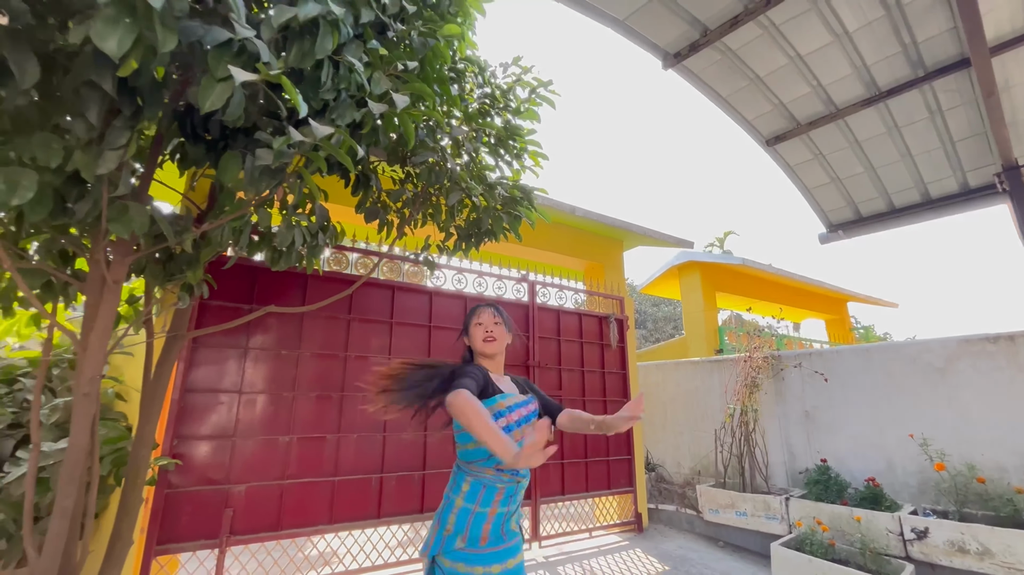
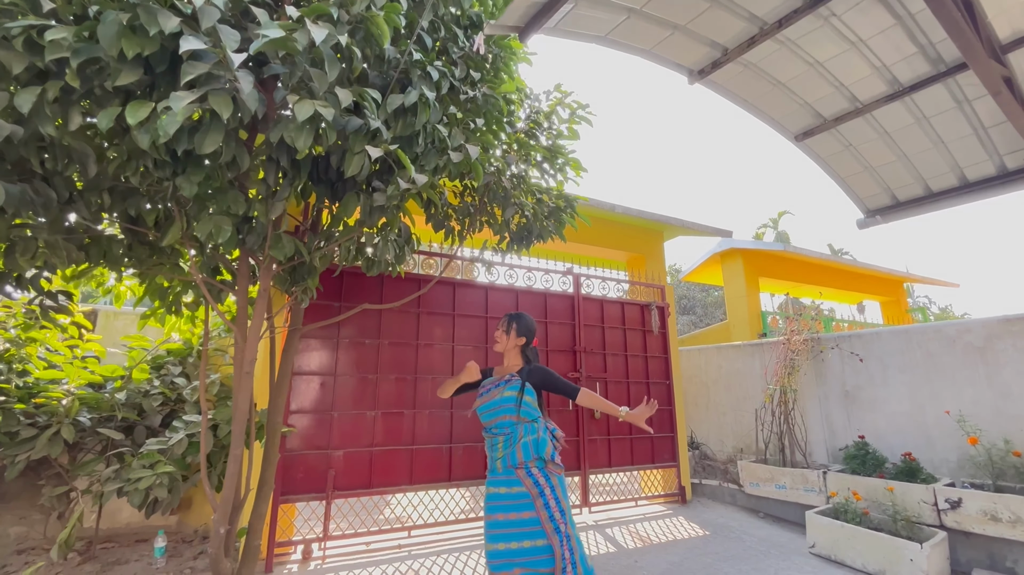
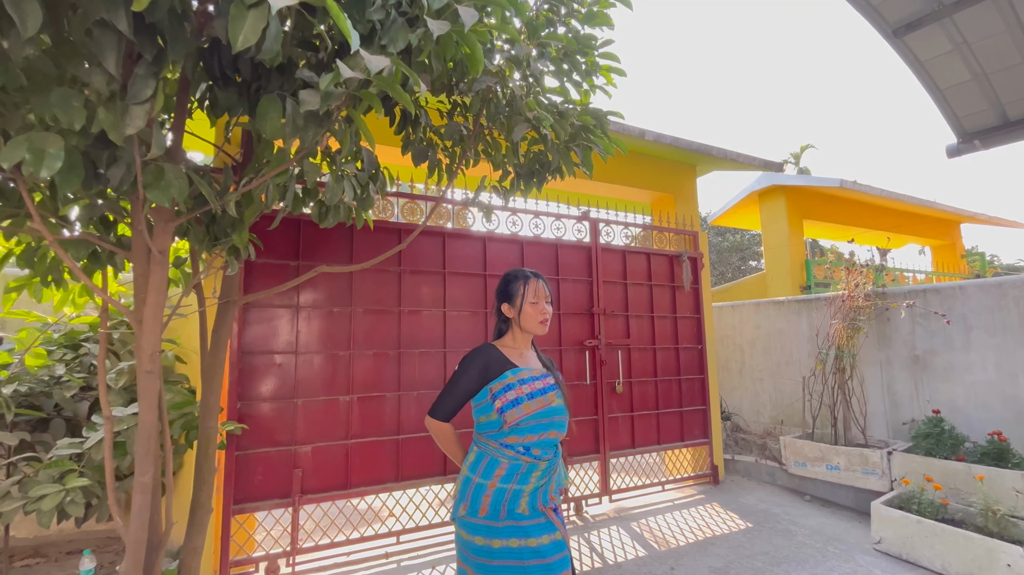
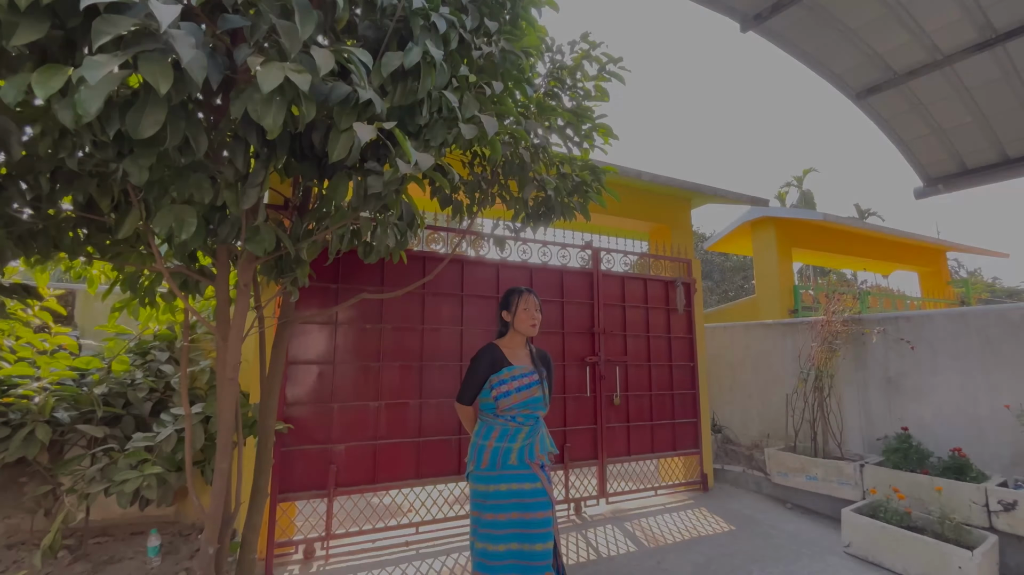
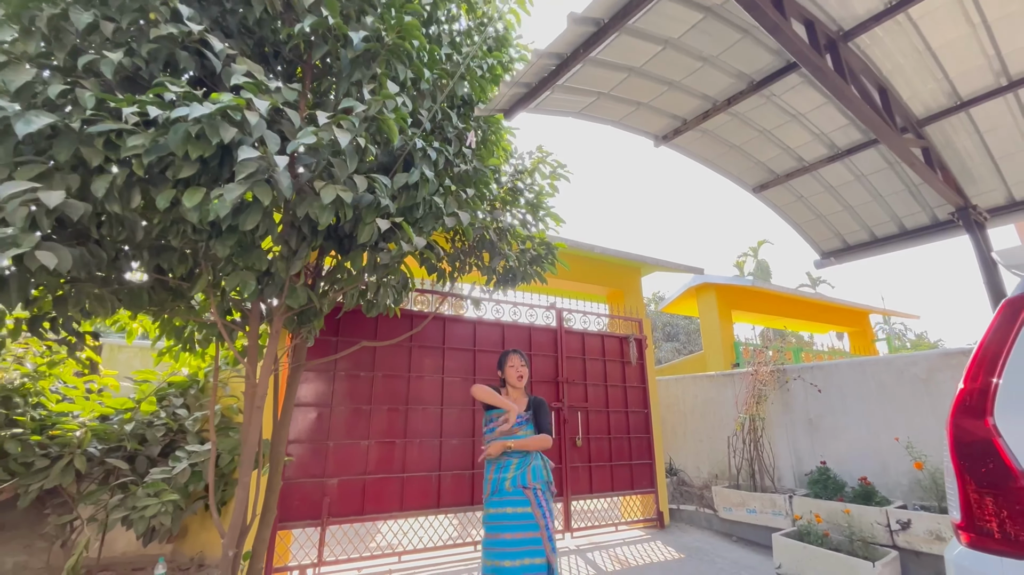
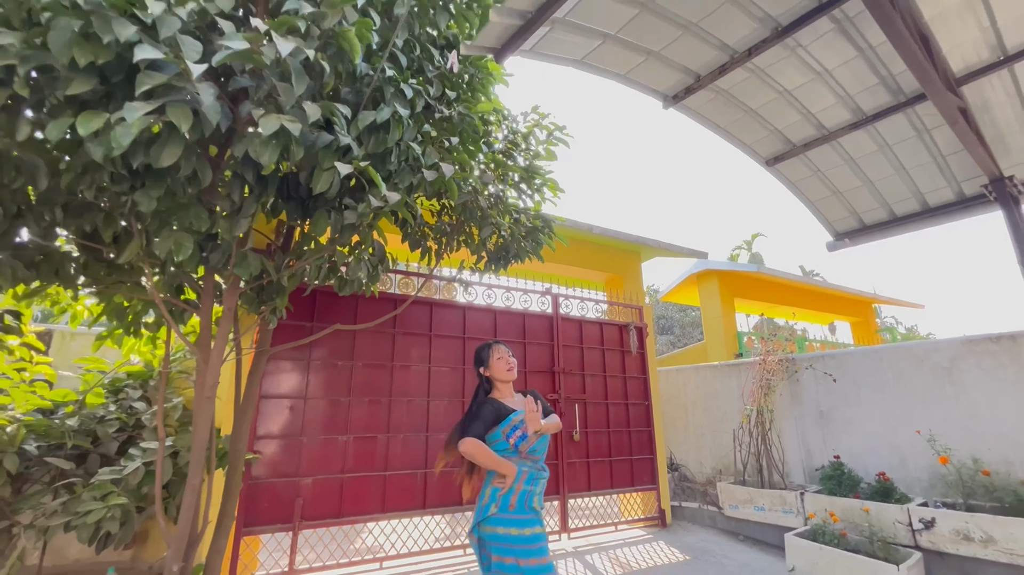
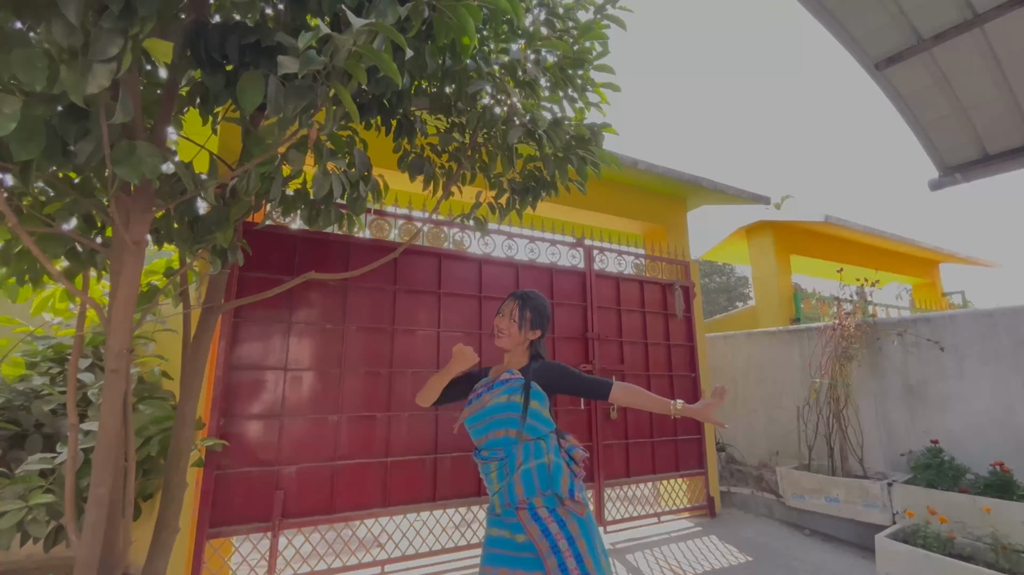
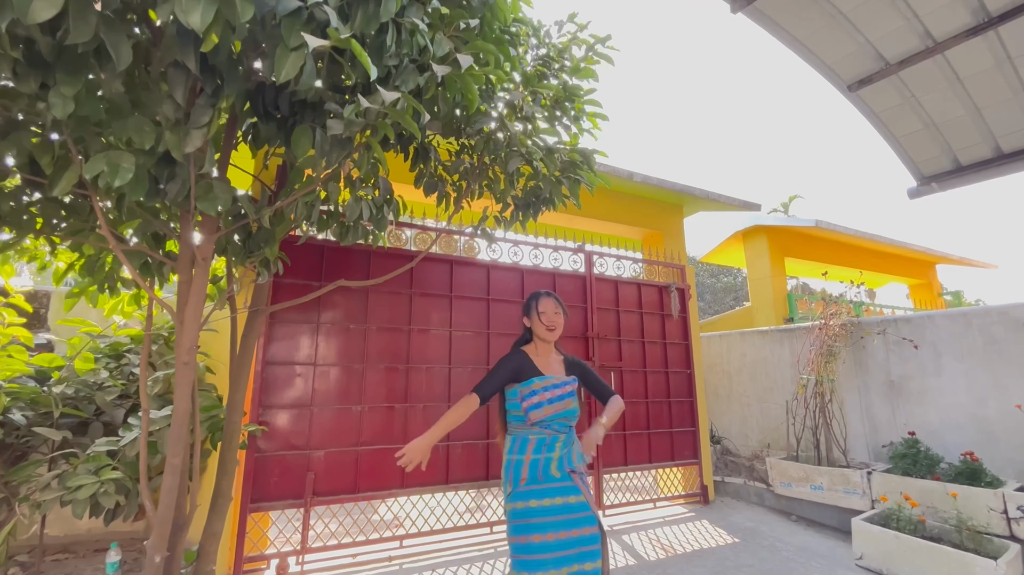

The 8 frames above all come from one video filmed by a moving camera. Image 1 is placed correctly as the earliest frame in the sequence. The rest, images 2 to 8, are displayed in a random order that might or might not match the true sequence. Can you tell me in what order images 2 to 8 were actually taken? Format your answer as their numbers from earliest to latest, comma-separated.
6, 5, 2, 8, 7, 4, 3
